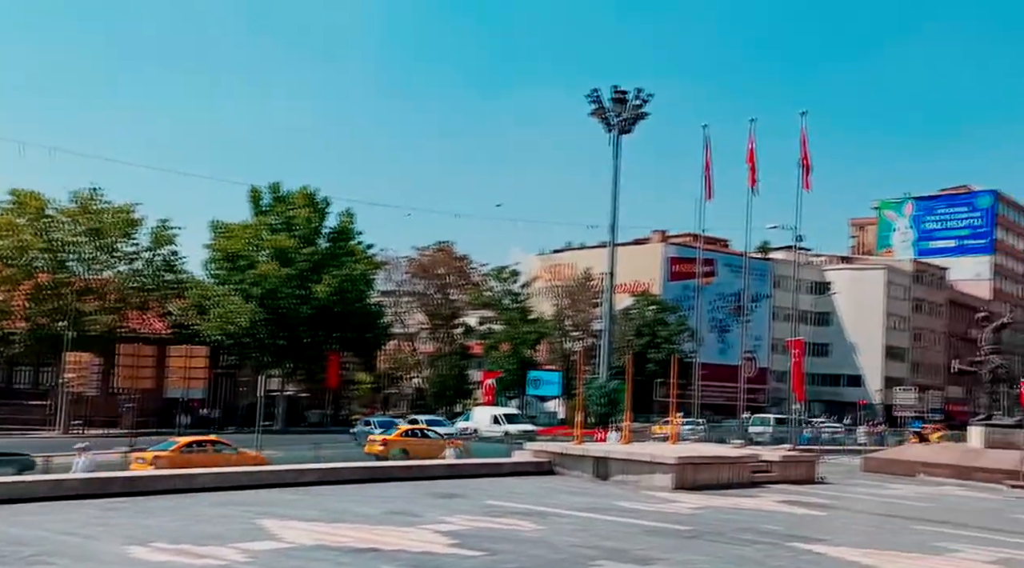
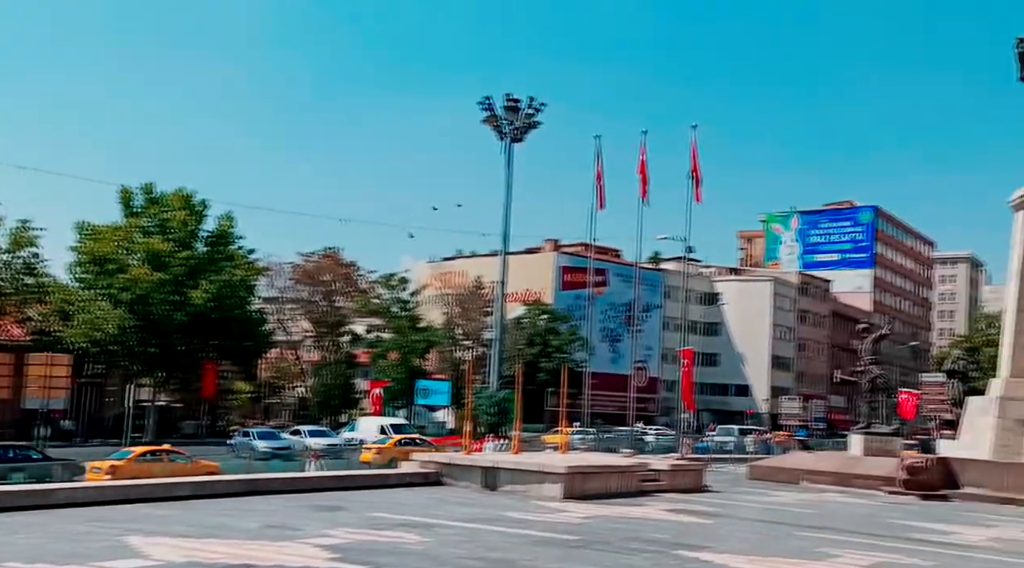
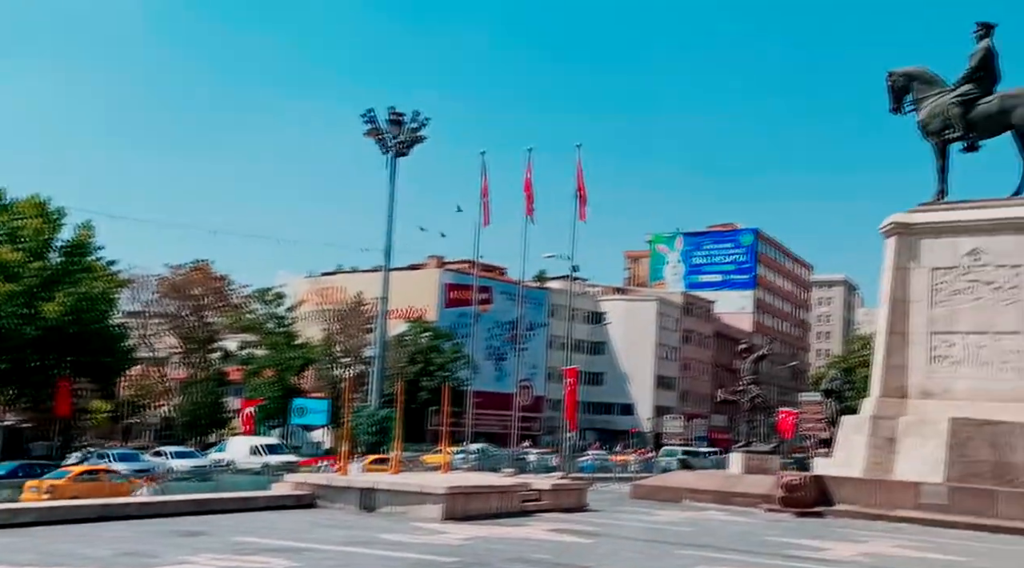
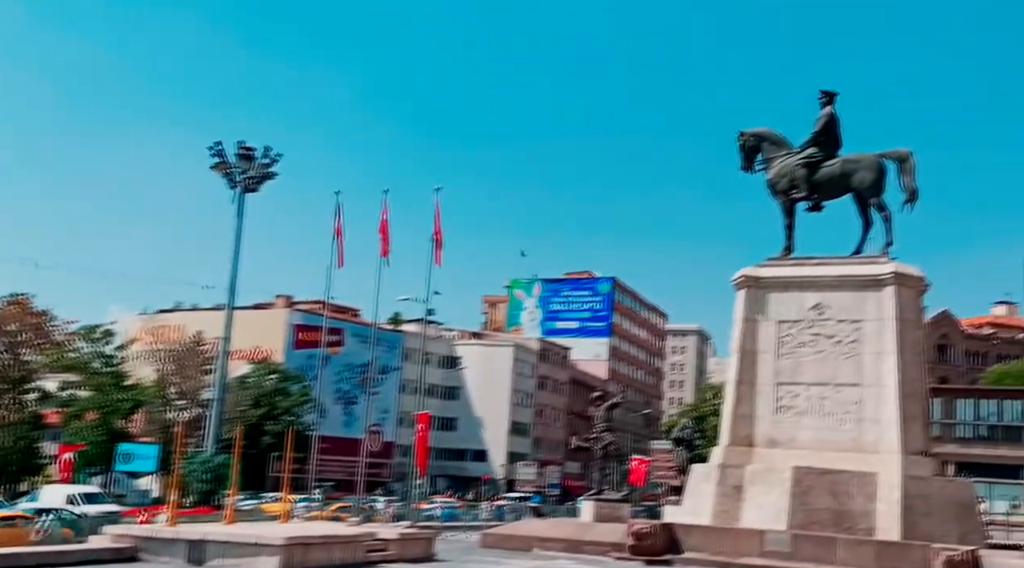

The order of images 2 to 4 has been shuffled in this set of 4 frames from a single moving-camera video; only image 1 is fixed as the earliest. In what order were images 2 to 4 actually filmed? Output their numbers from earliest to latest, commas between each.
2, 3, 4
